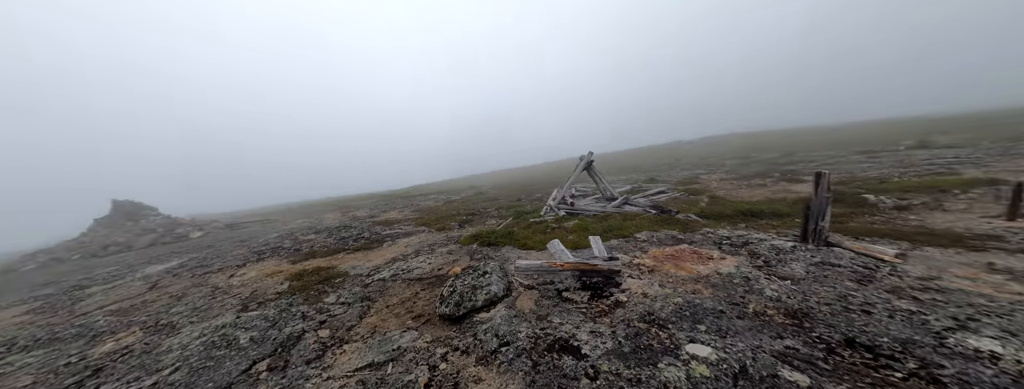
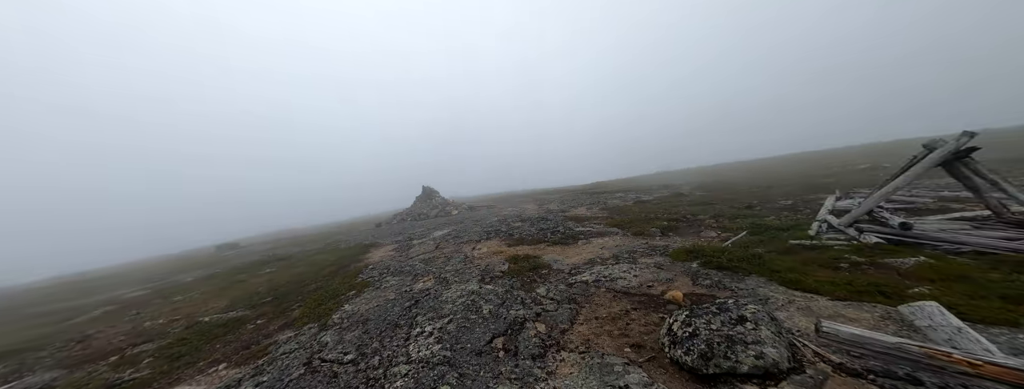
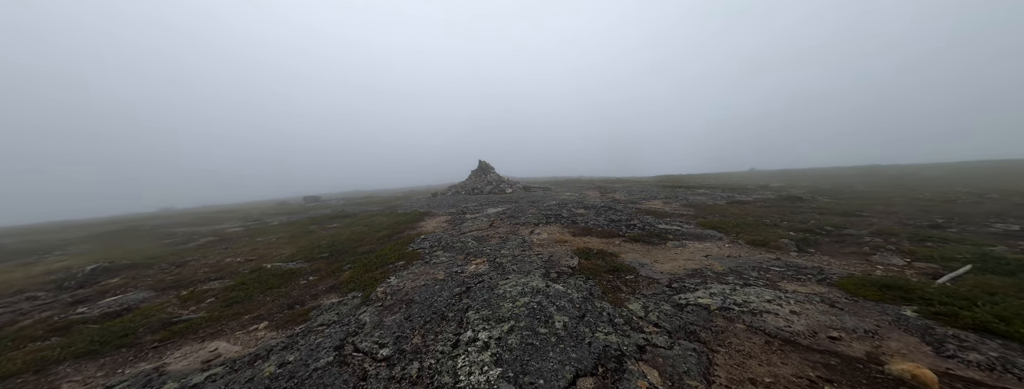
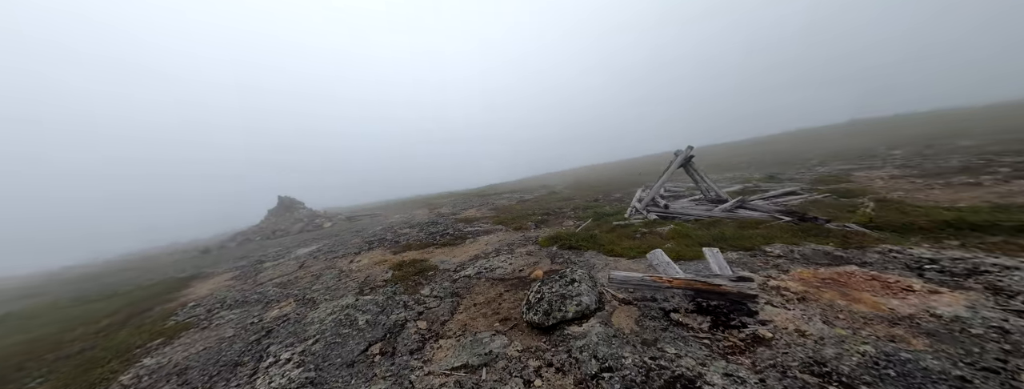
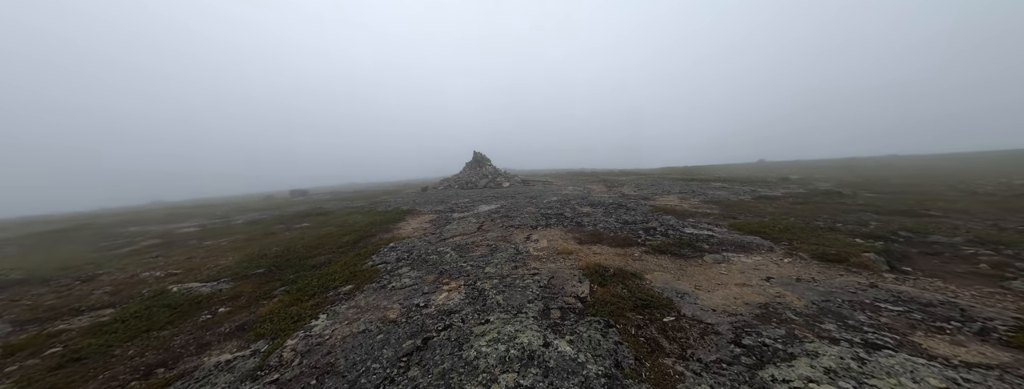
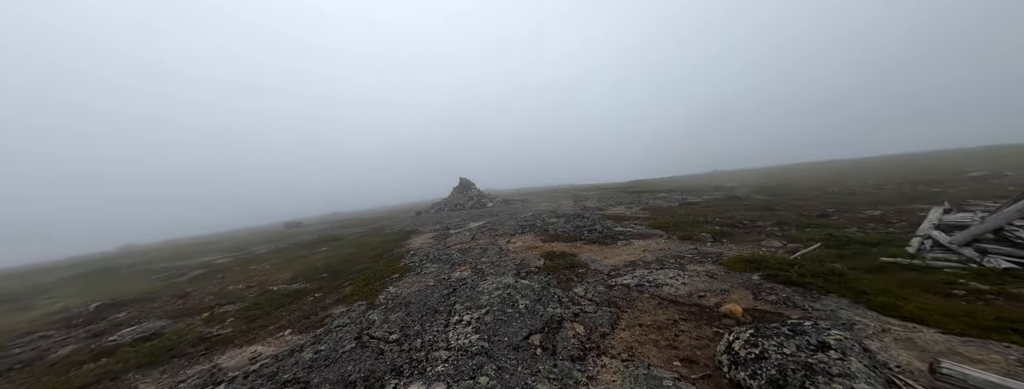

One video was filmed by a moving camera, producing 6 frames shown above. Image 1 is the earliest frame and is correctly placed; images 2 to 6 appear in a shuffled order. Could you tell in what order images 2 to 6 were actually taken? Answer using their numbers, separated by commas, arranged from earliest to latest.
4, 2, 6, 3, 5
